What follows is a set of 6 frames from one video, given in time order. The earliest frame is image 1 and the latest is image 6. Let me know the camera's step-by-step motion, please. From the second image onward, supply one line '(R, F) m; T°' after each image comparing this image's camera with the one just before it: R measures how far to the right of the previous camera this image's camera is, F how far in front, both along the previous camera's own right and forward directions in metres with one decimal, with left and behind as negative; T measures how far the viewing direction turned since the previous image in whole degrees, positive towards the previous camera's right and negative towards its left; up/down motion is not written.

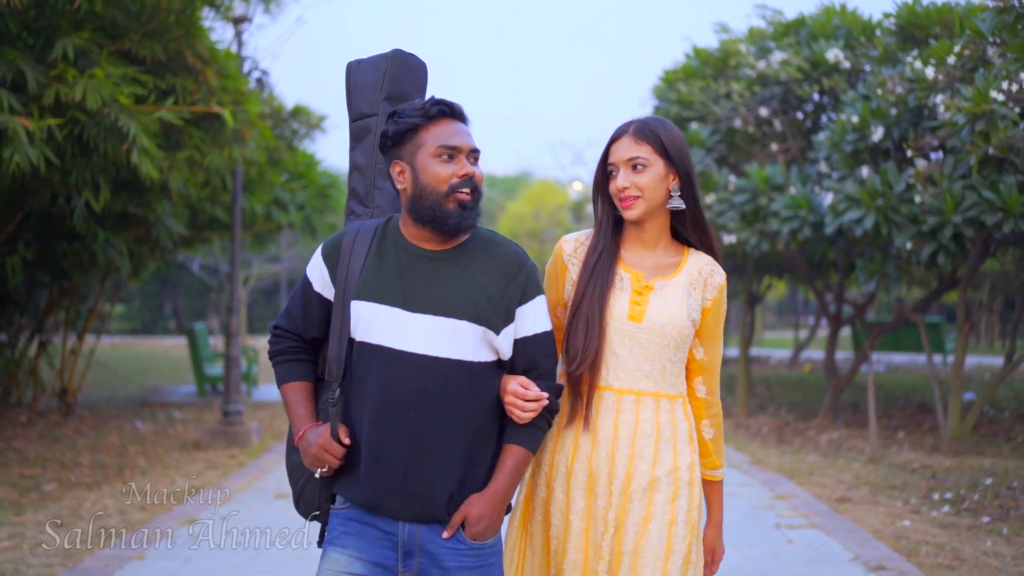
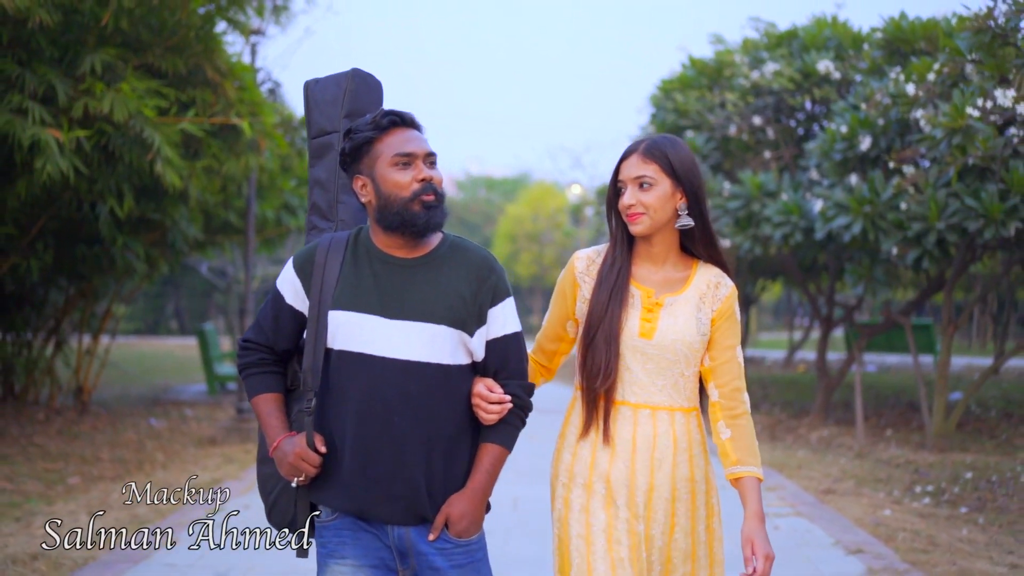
(0.0, -0.4) m; 0°
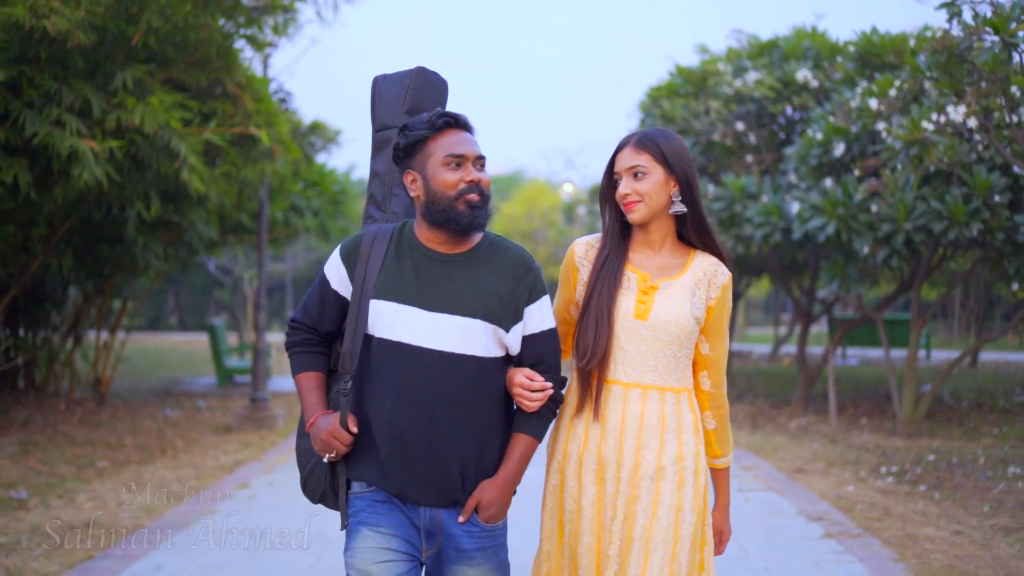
(0.0, -0.7) m; 0°
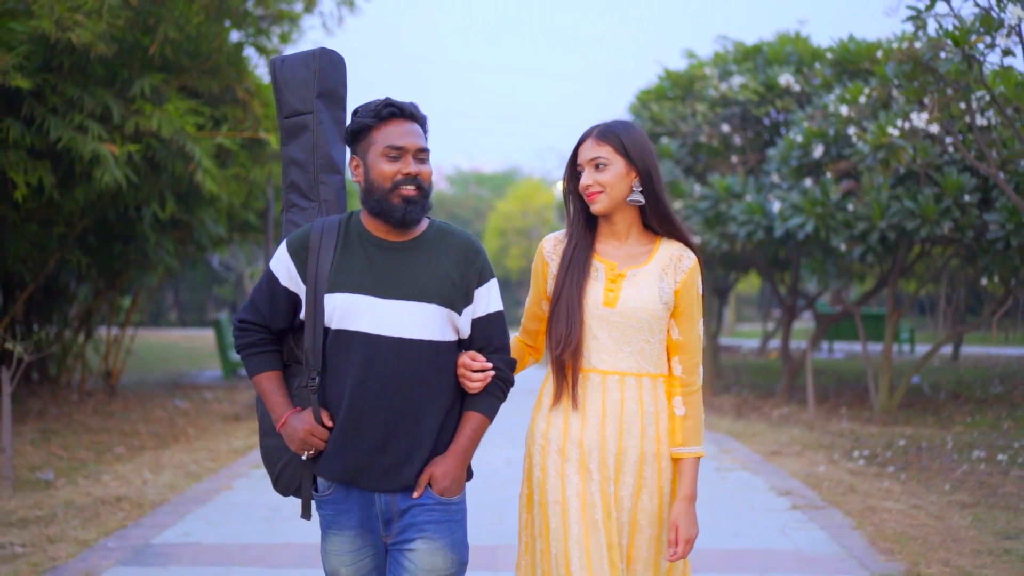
(0.0, -0.5) m; 0°
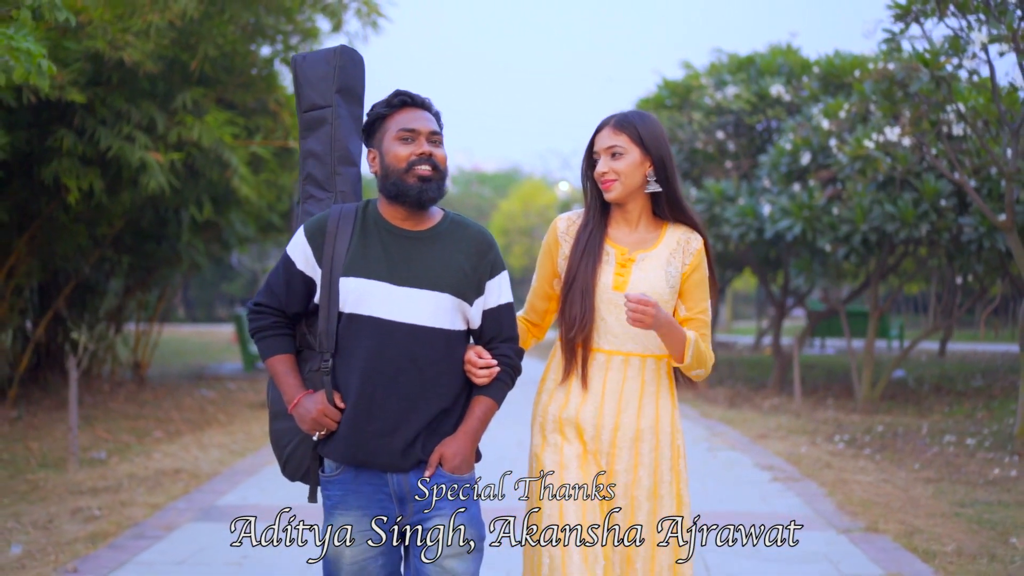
(-0.1, -0.8) m; 0°
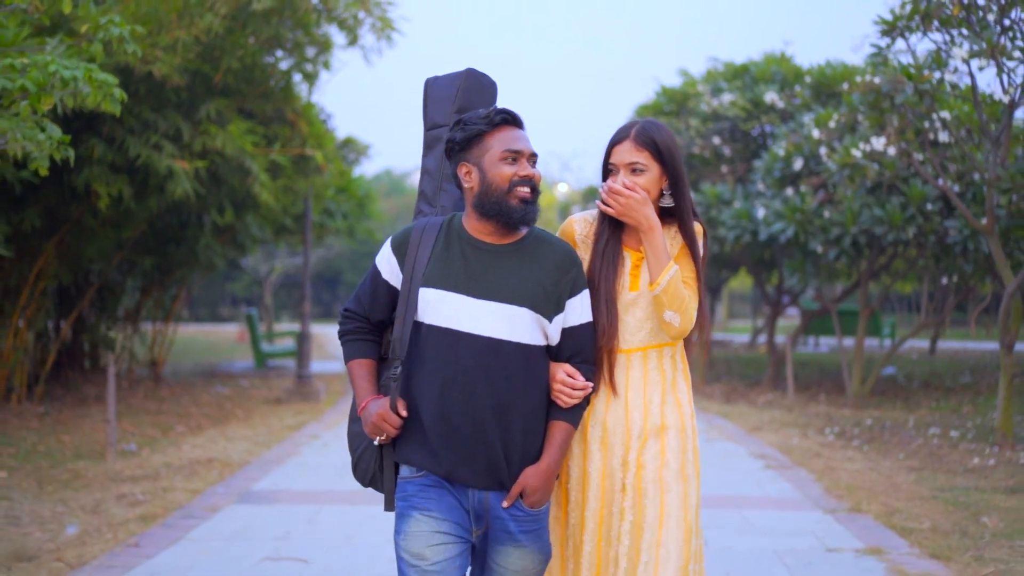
(-0.1, -0.5) m; 0°
